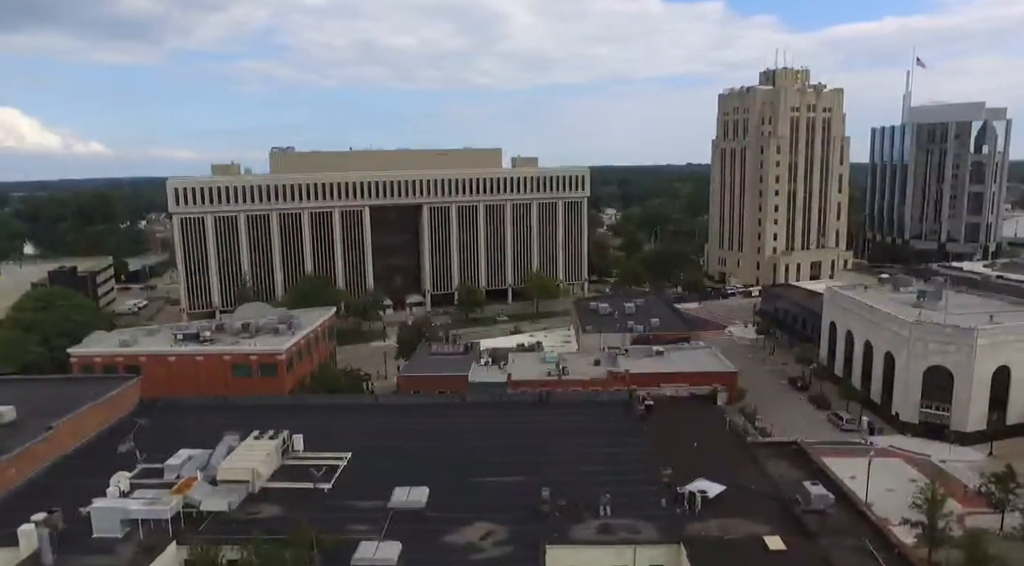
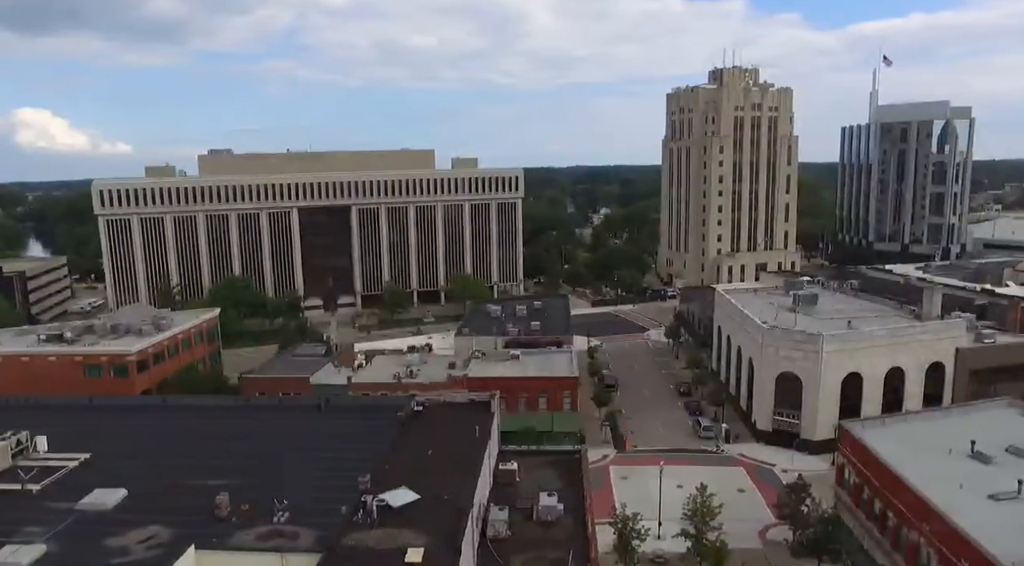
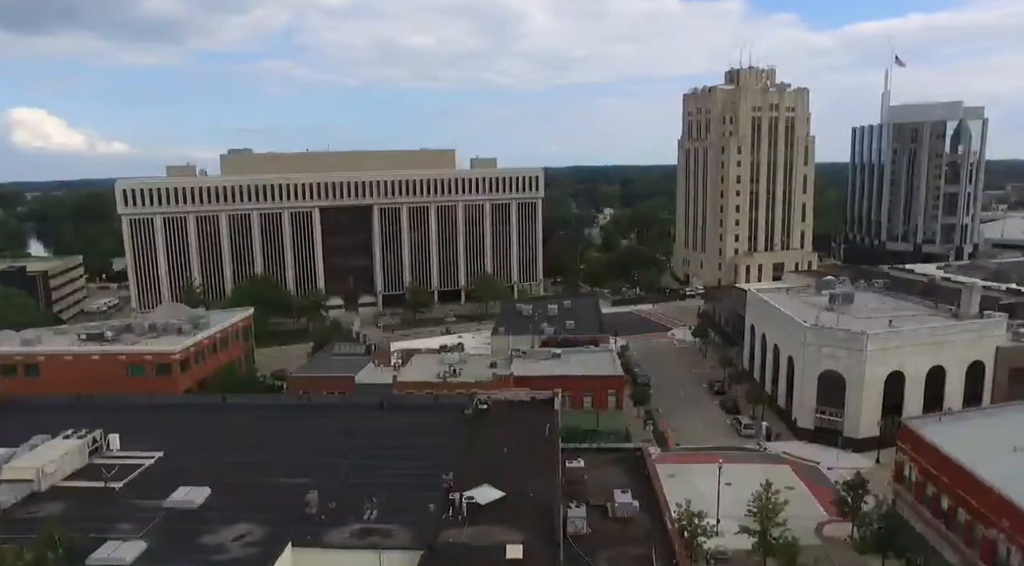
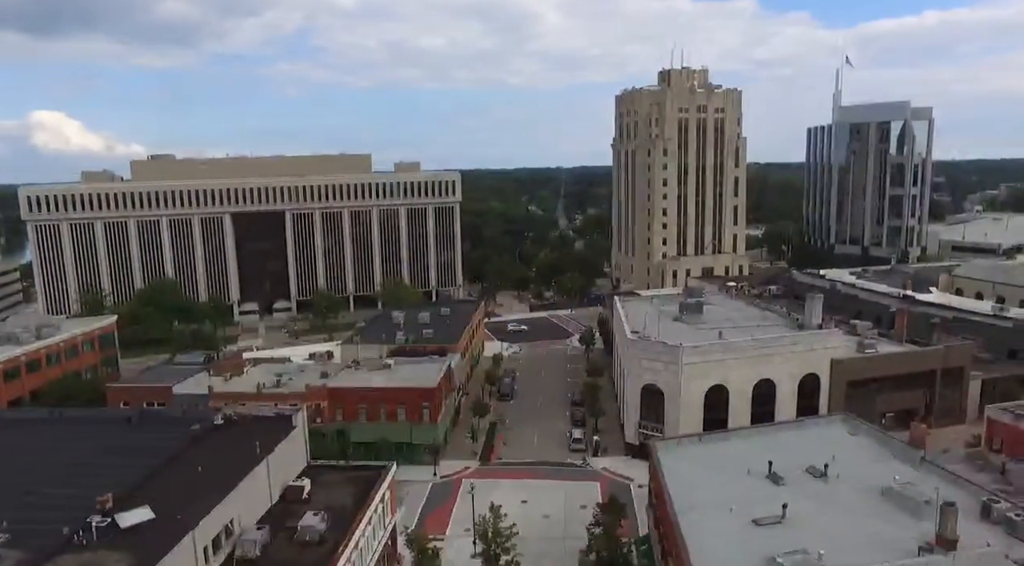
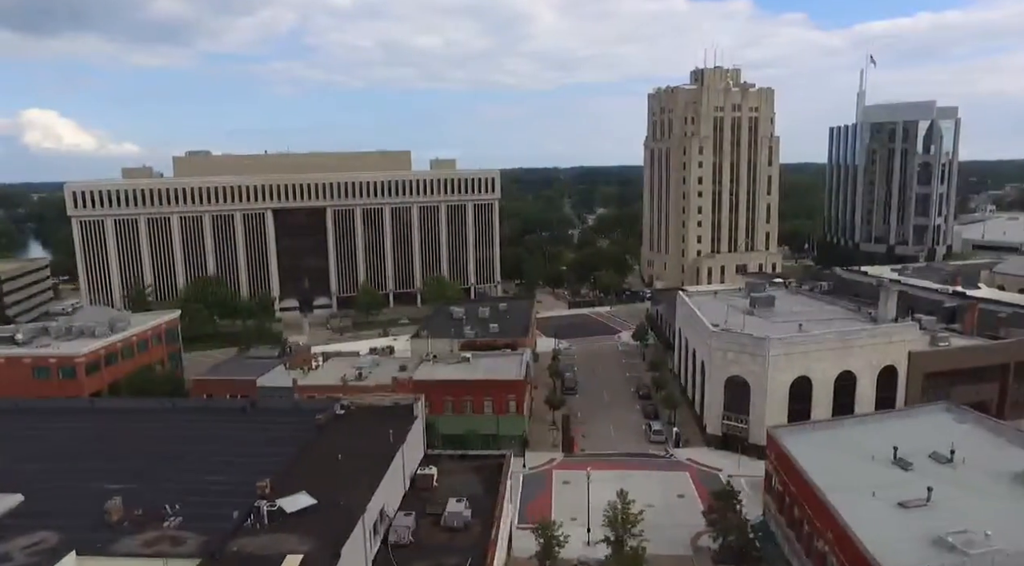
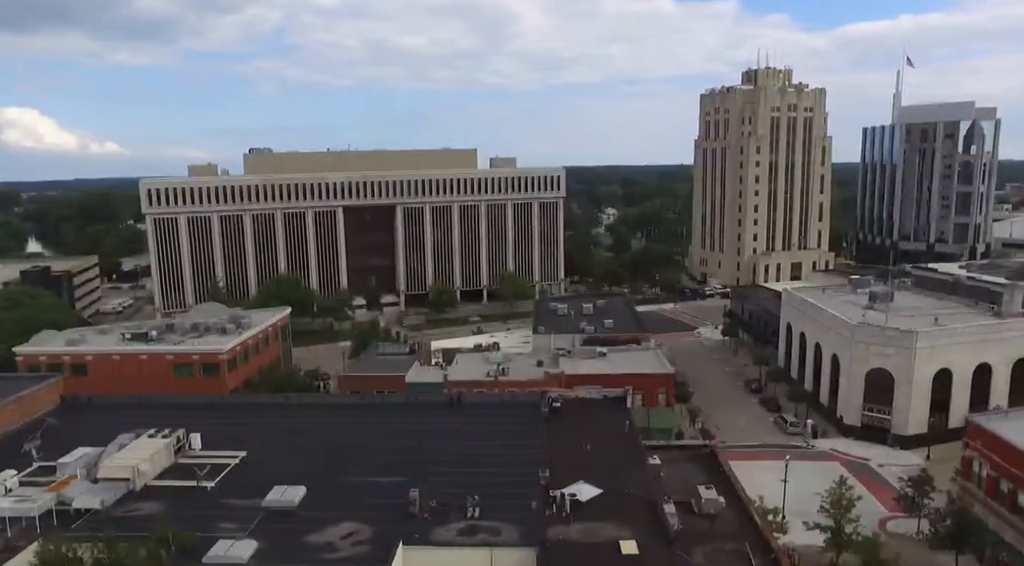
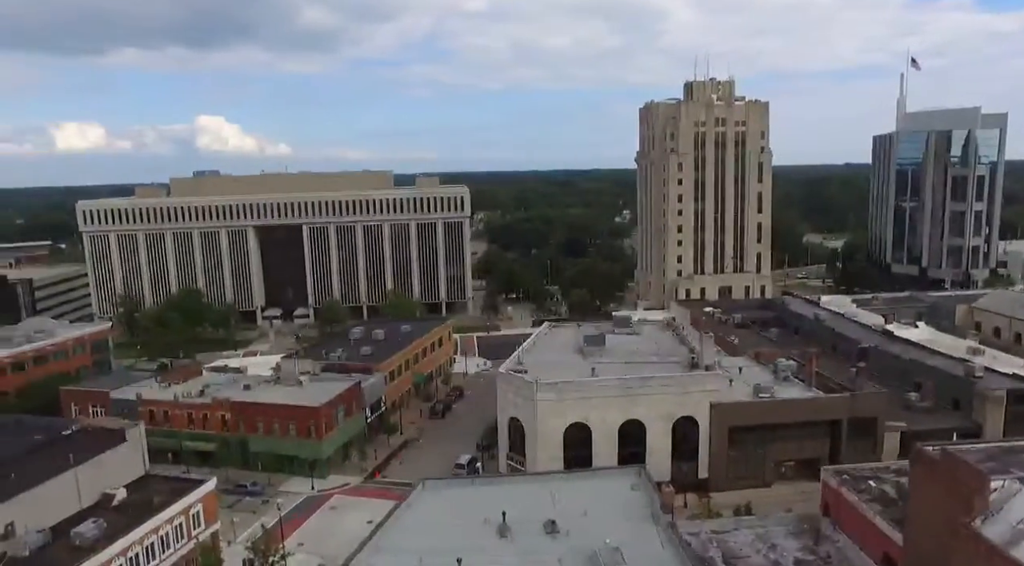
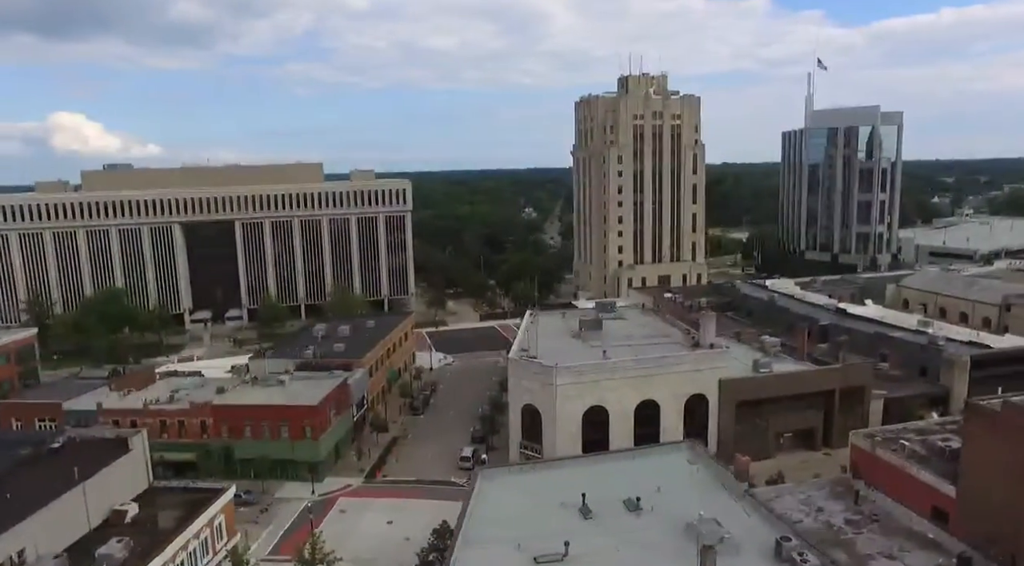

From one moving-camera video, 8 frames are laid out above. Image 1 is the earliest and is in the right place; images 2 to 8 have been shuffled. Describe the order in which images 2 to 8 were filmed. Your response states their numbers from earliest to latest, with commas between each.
6, 3, 2, 5, 4, 8, 7
